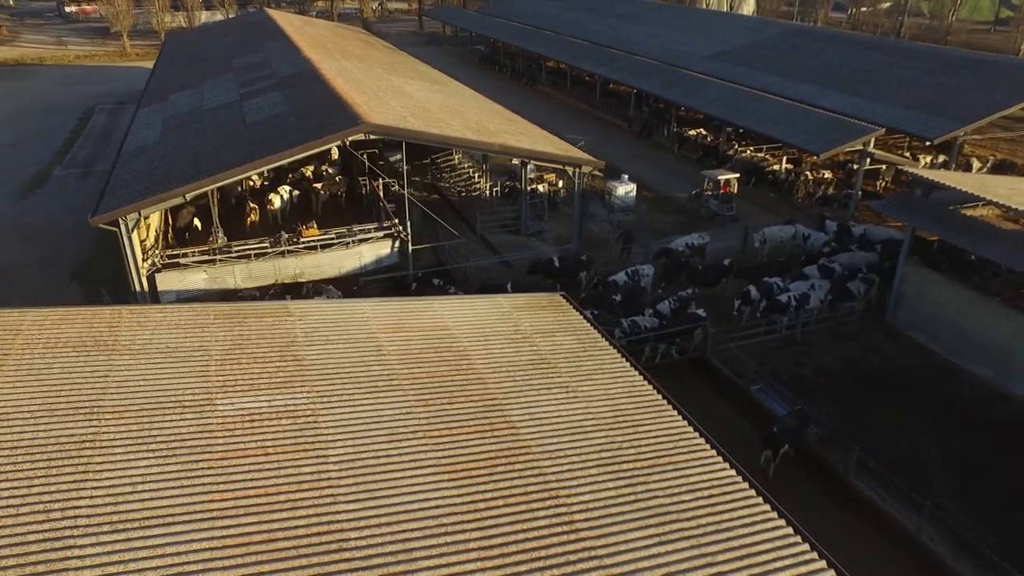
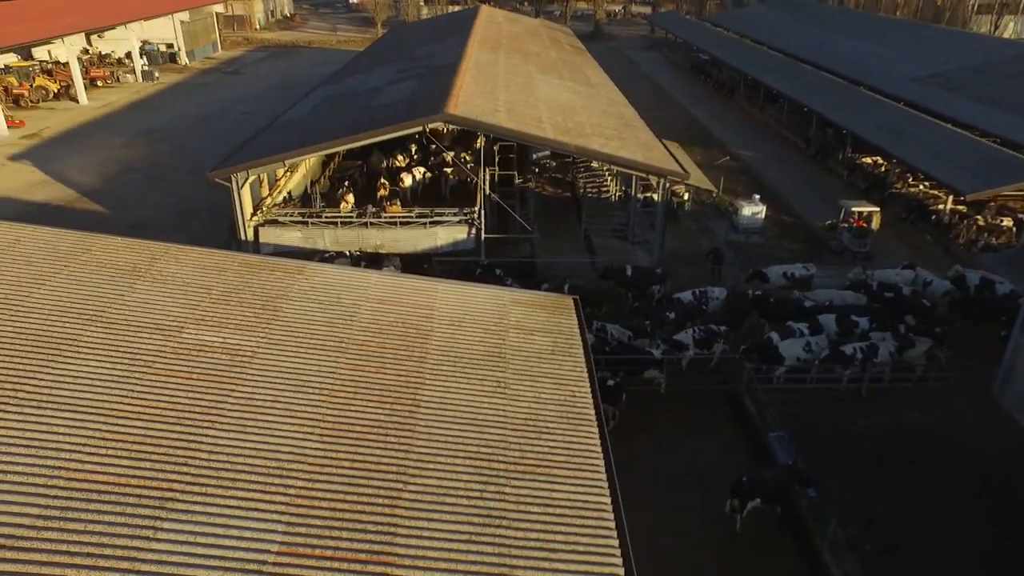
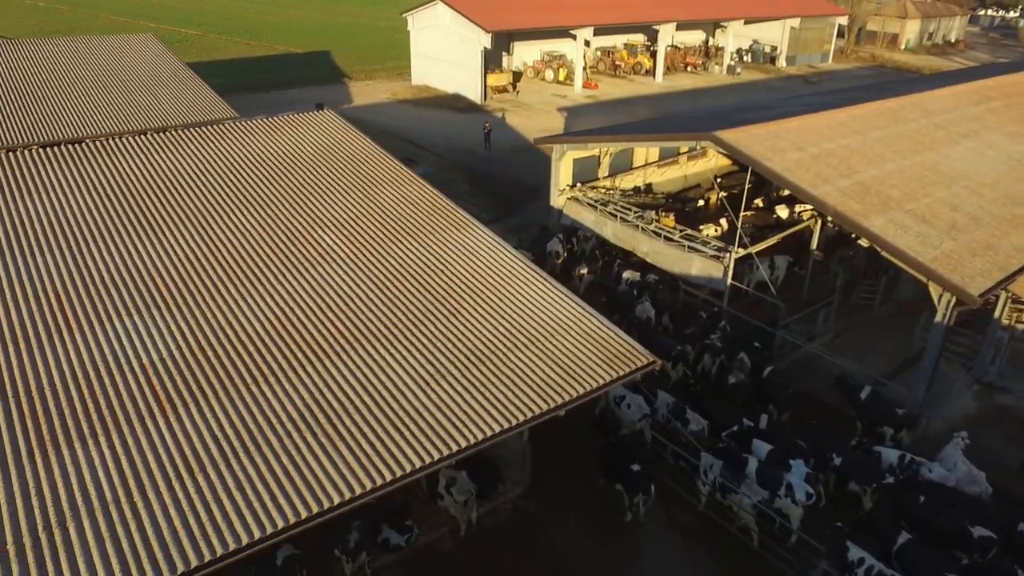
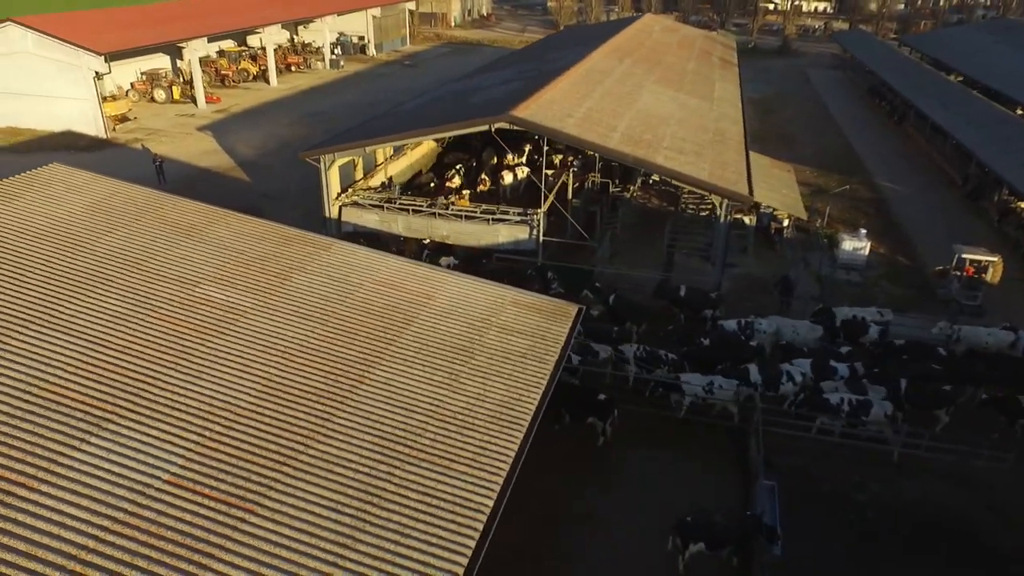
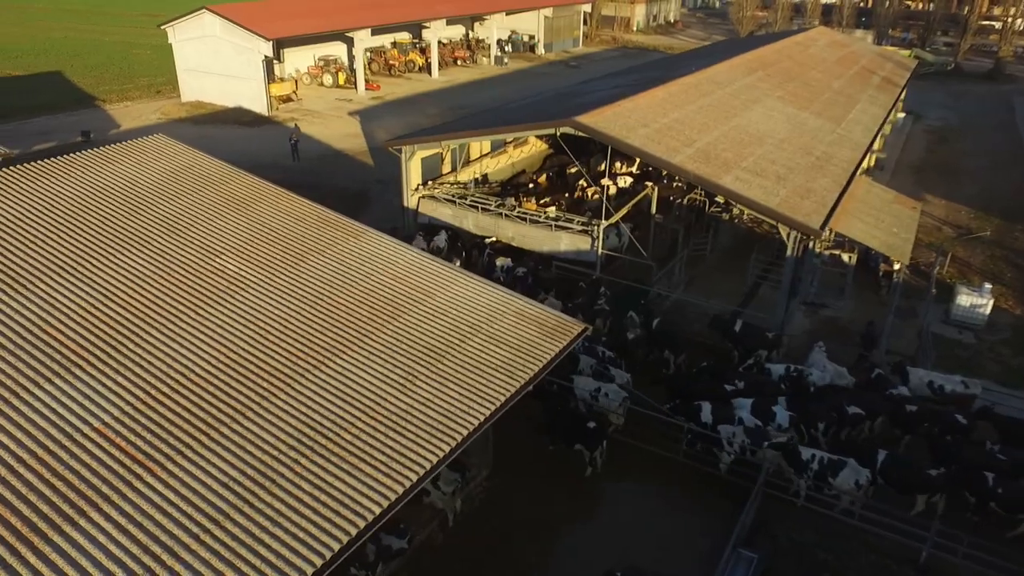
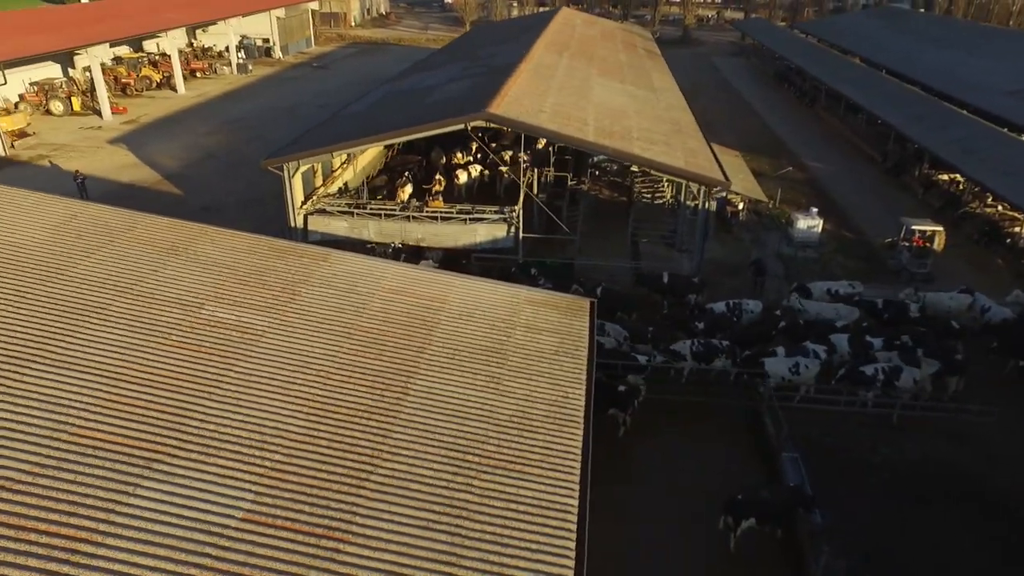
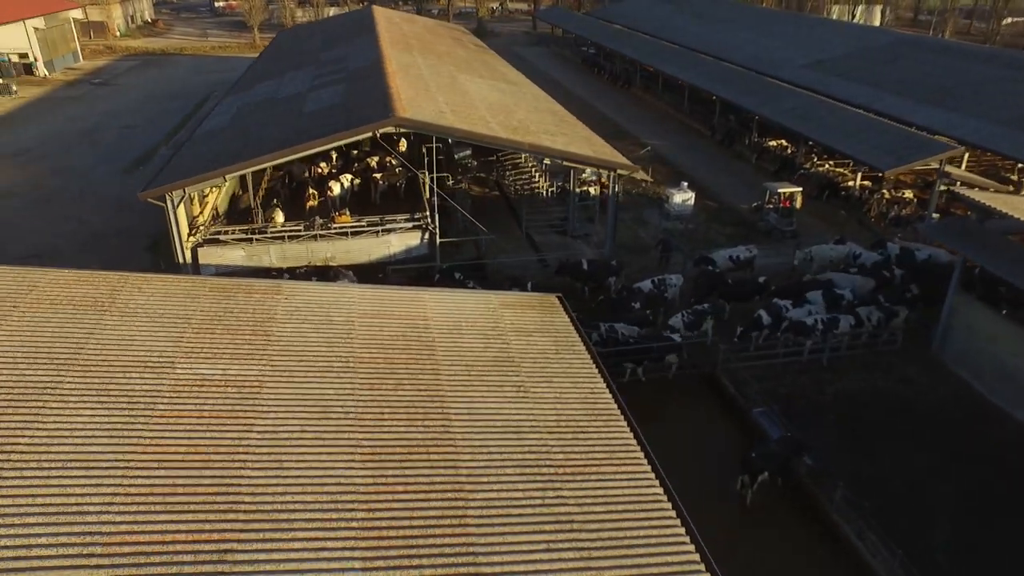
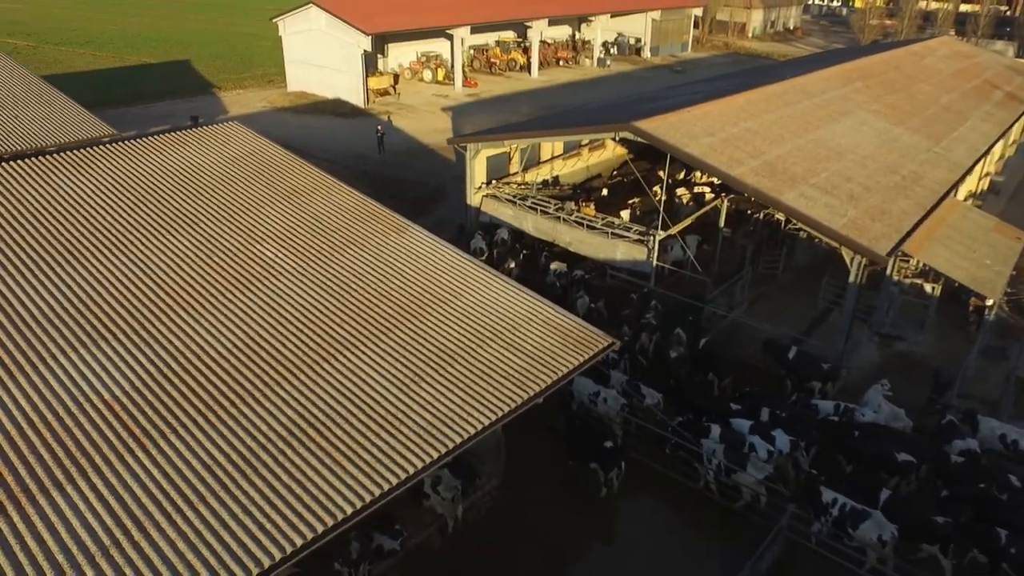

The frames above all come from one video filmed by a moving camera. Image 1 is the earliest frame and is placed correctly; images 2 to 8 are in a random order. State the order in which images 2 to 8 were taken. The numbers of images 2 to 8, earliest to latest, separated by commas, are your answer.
7, 2, 6, 4, 5, 8, 3
